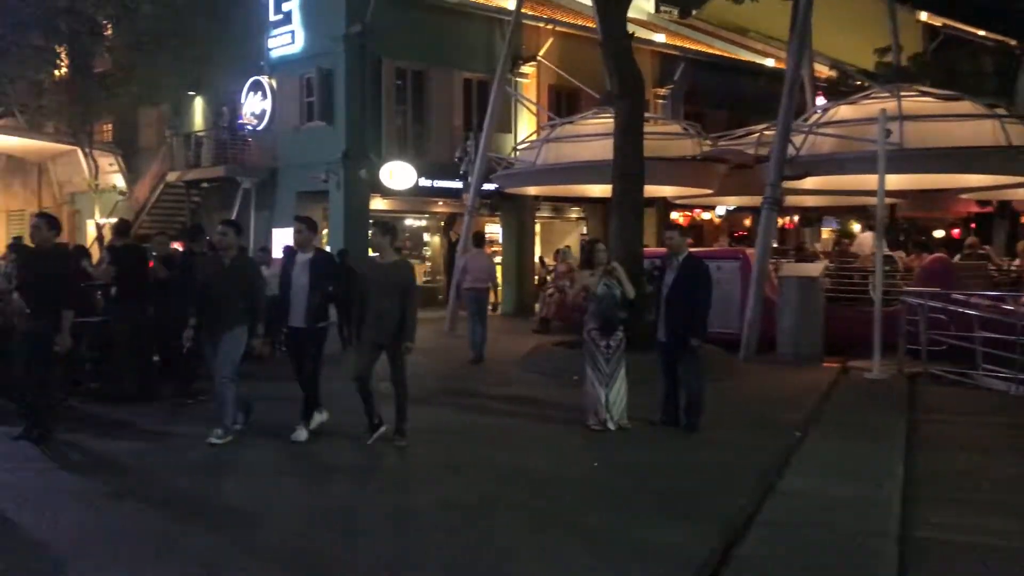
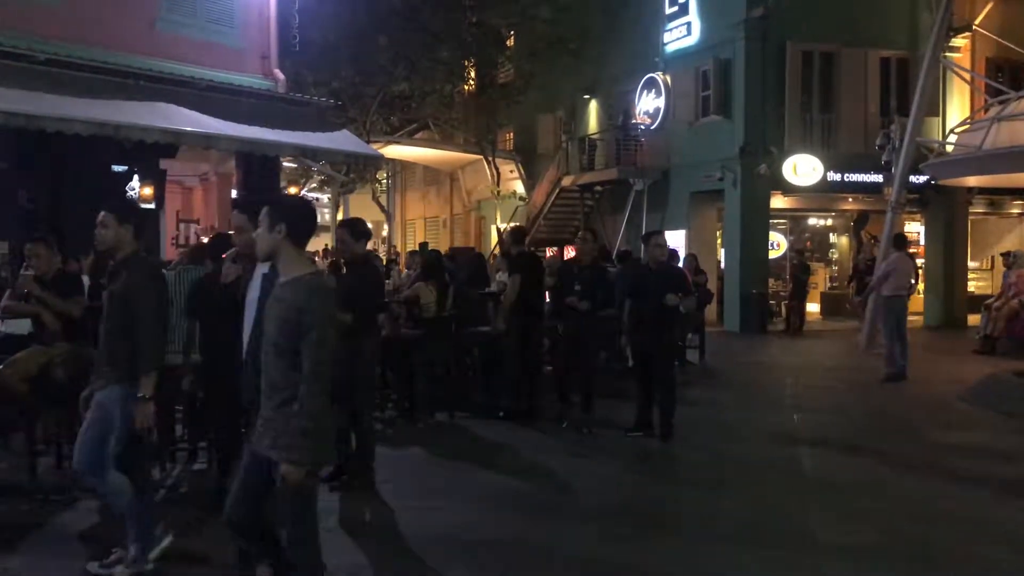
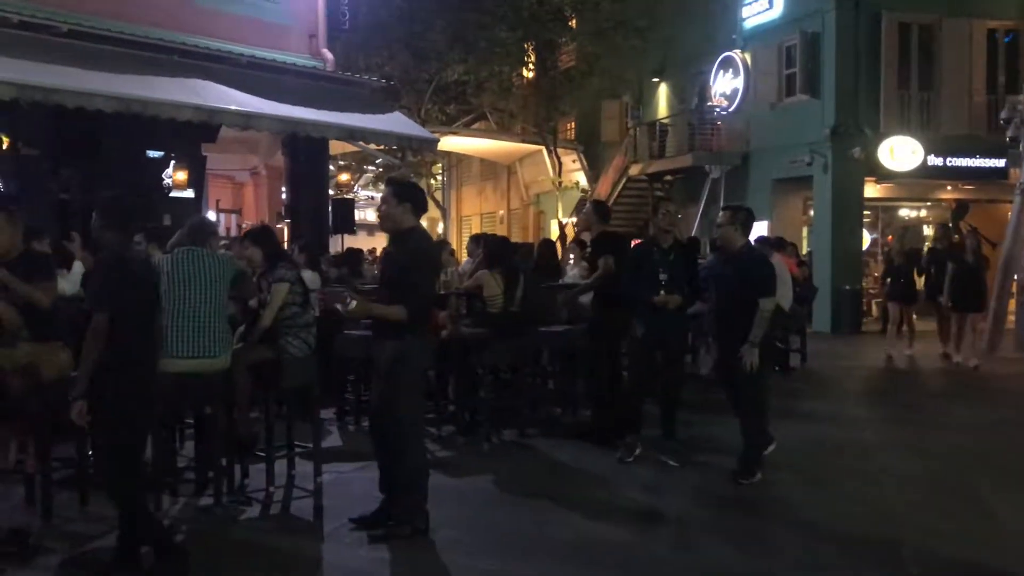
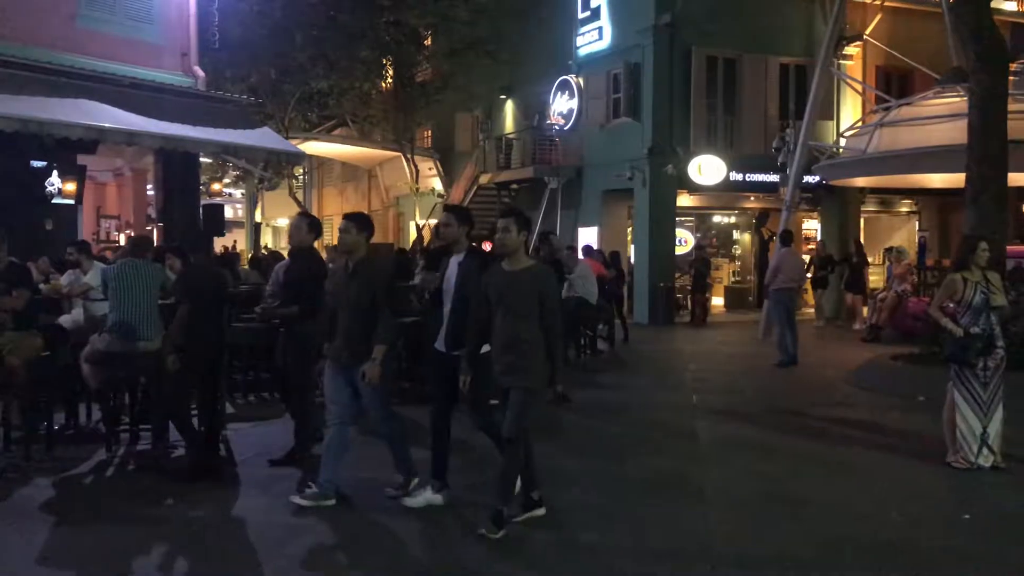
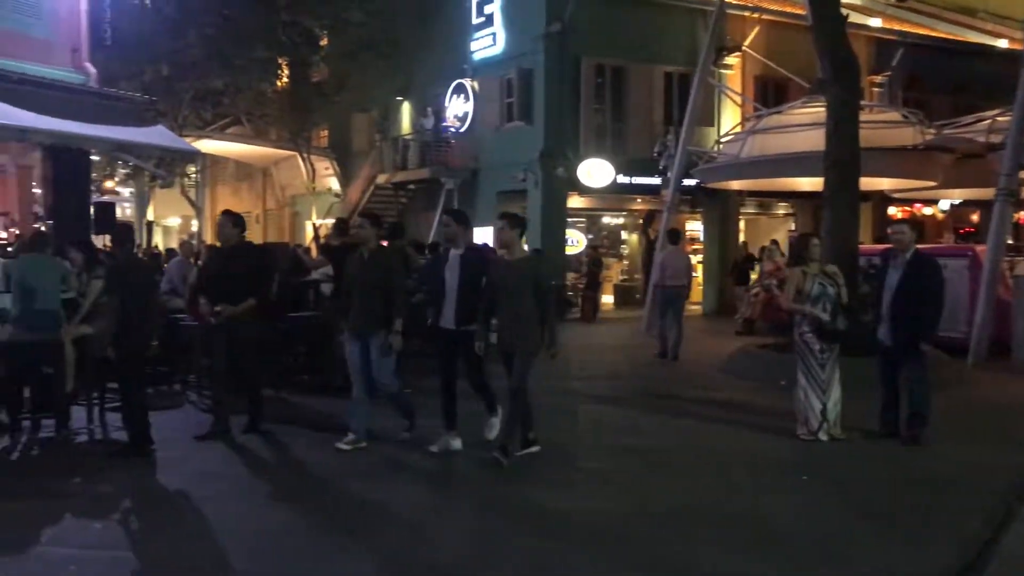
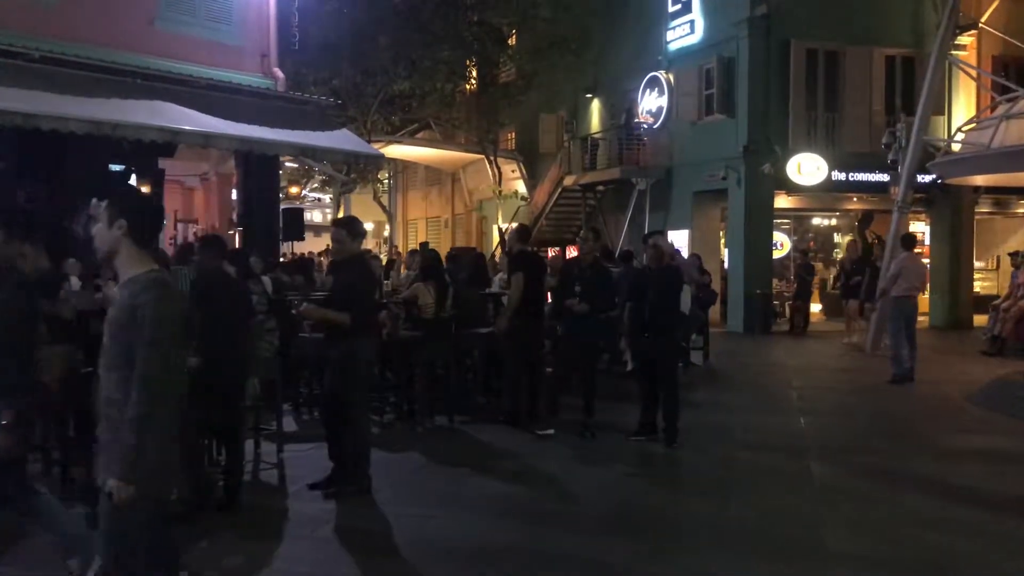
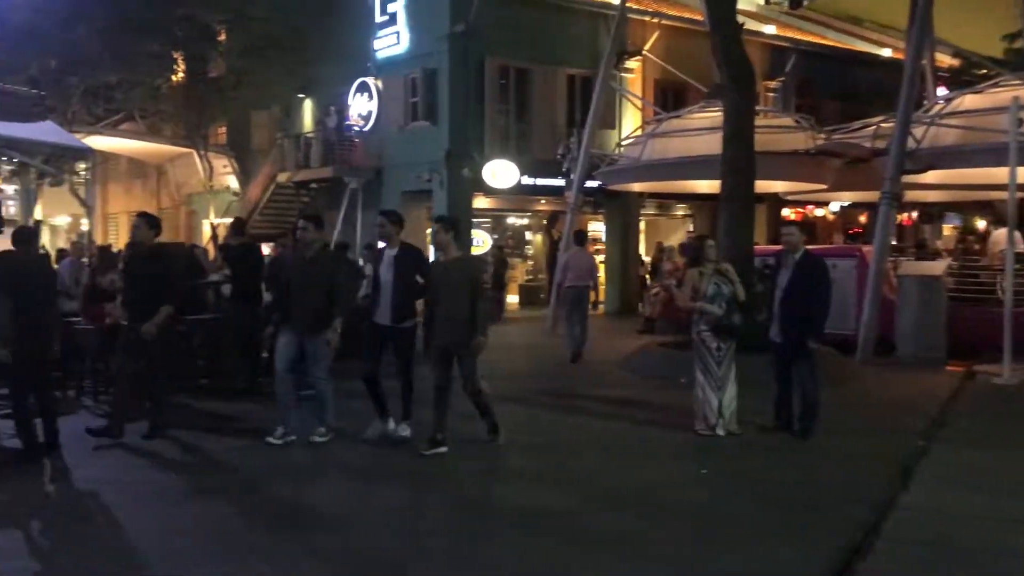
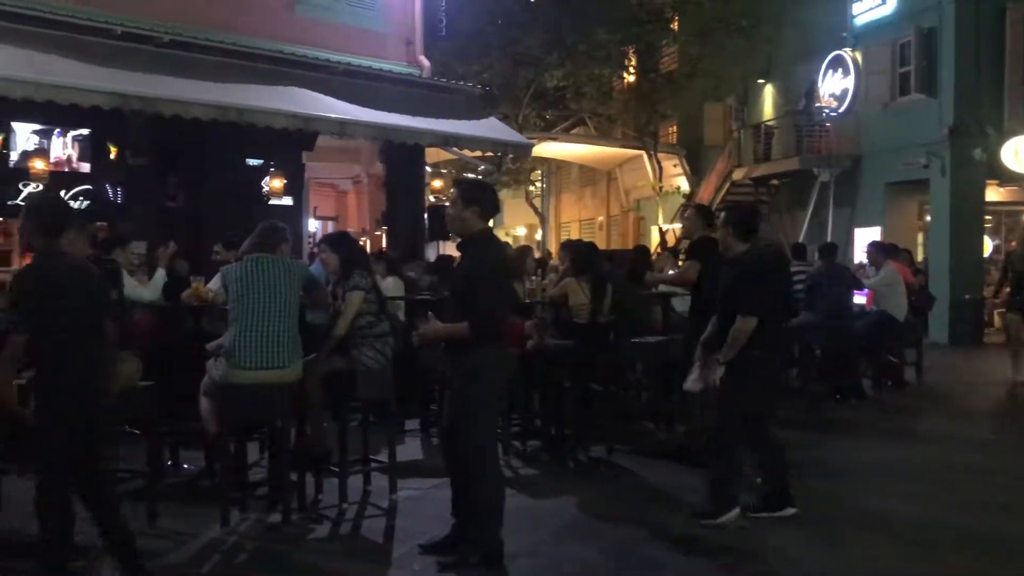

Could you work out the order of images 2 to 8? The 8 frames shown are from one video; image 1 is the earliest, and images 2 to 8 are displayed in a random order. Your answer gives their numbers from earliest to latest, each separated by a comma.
7, 5, 4, 2, 6, 3, 8
